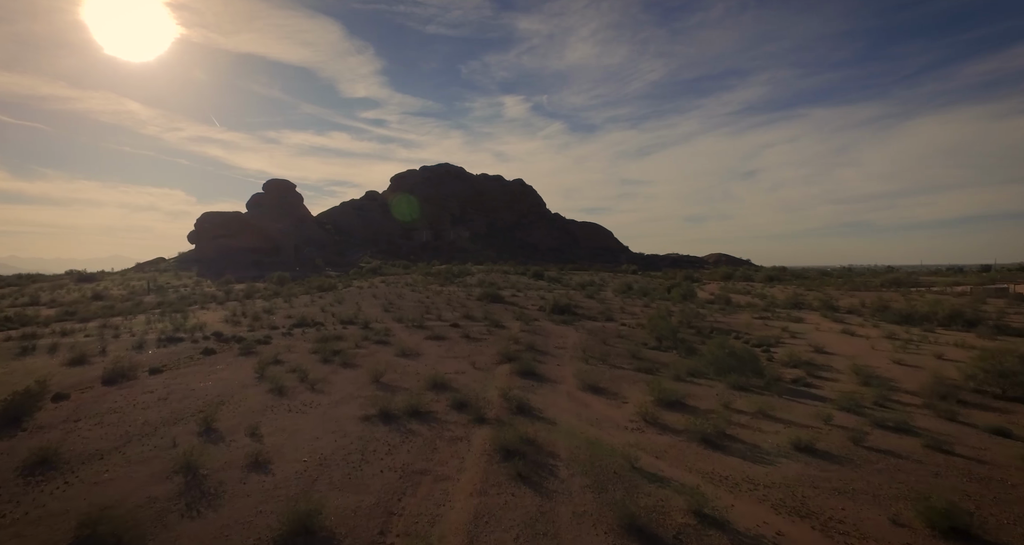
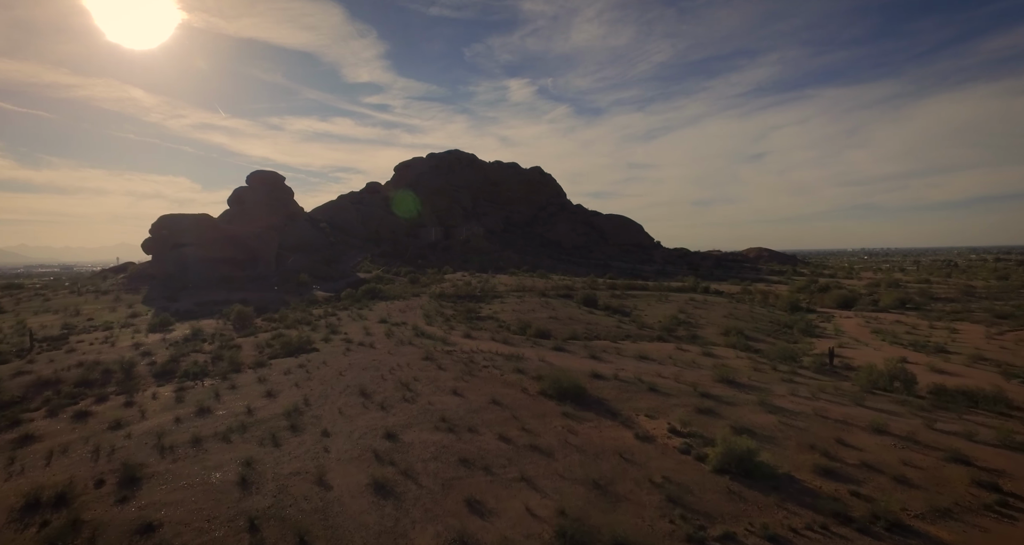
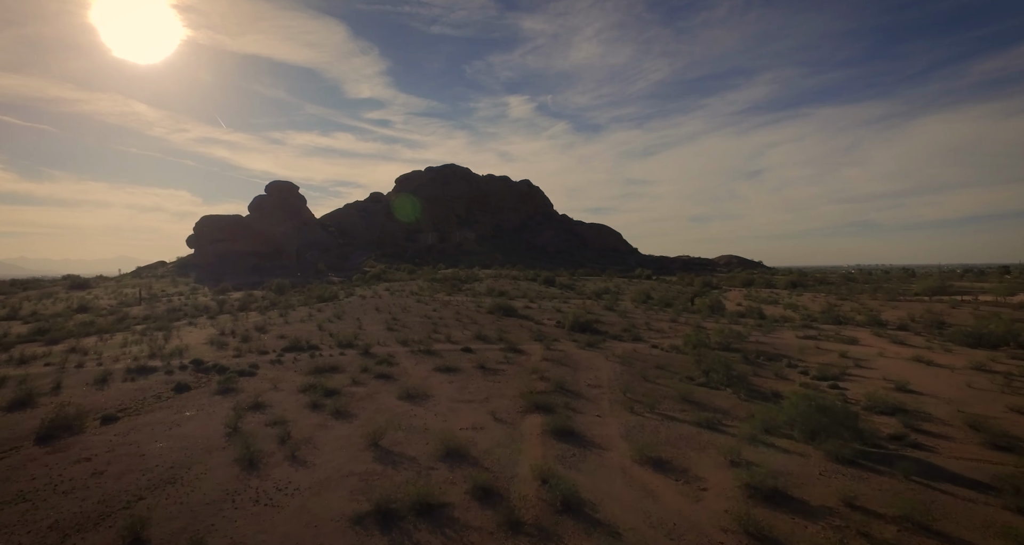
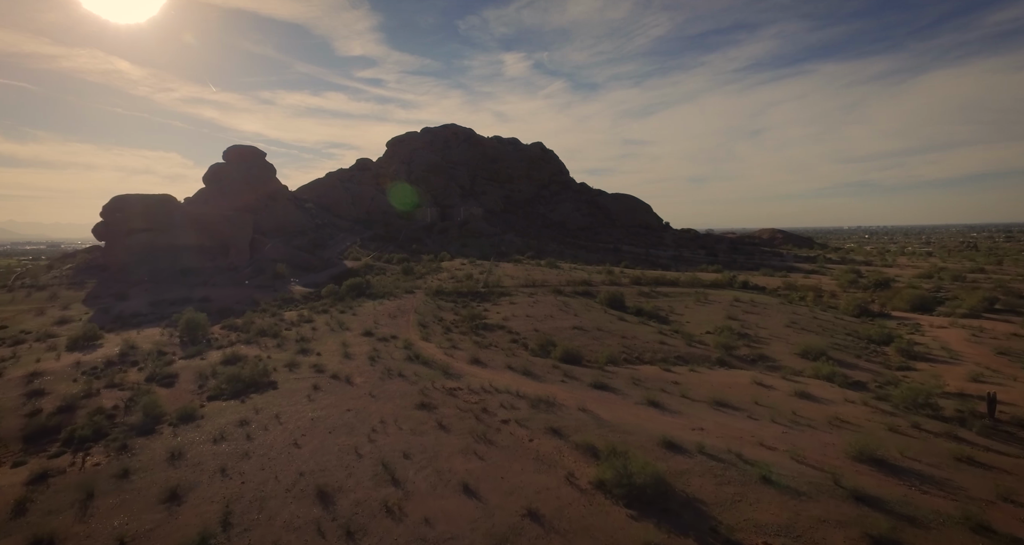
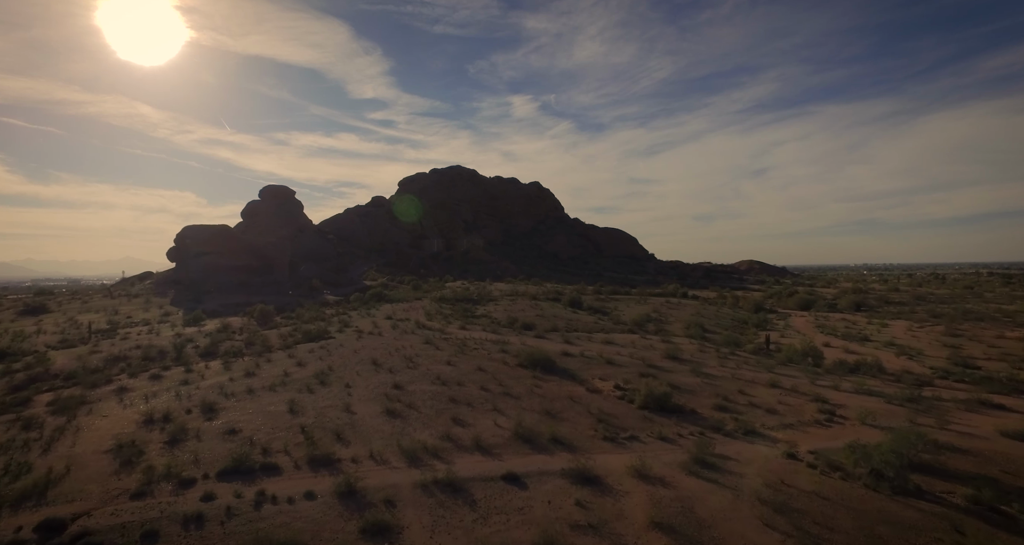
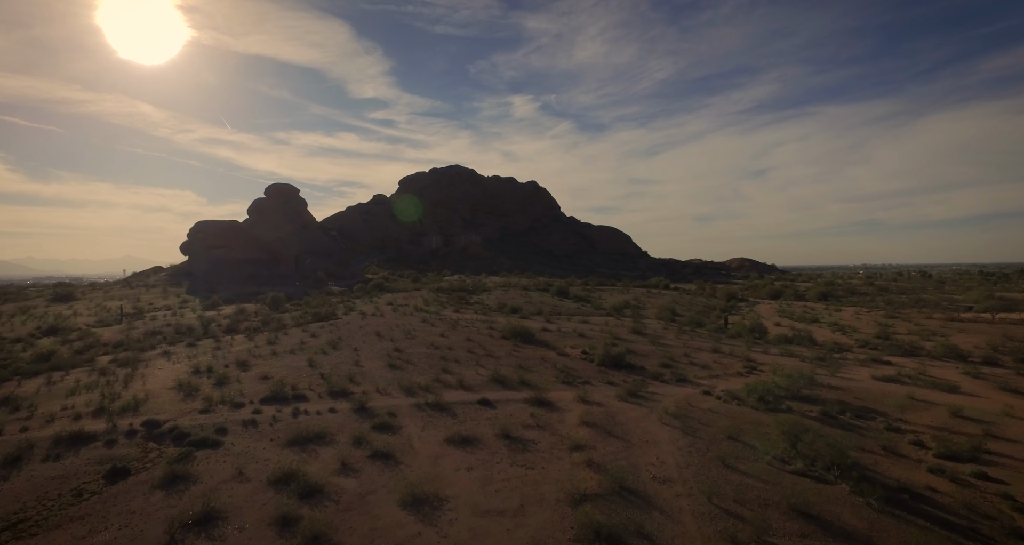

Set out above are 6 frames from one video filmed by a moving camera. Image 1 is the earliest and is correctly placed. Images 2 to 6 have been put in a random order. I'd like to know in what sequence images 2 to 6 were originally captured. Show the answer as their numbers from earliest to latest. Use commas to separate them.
3, 6, 5, 2, 4
